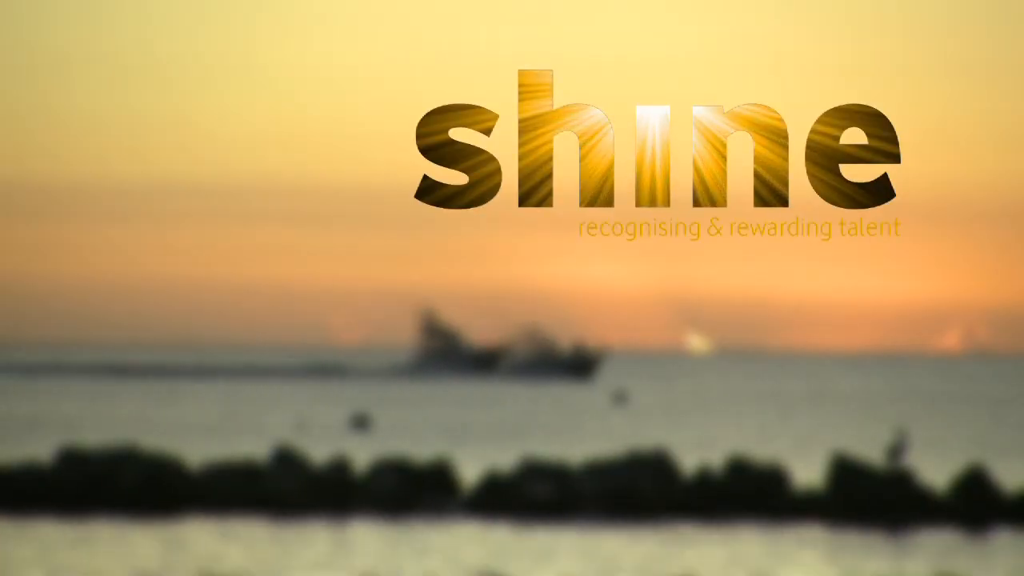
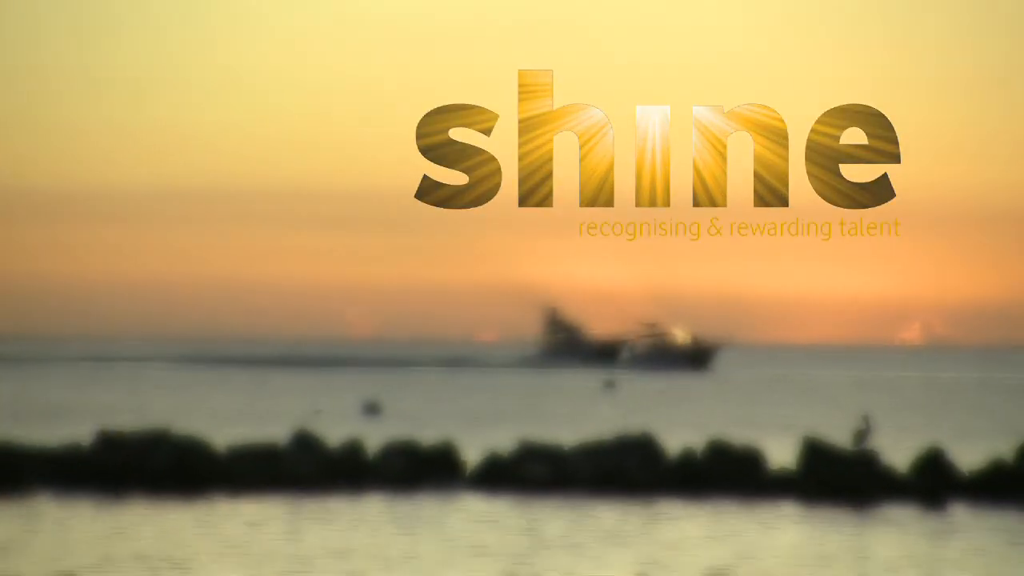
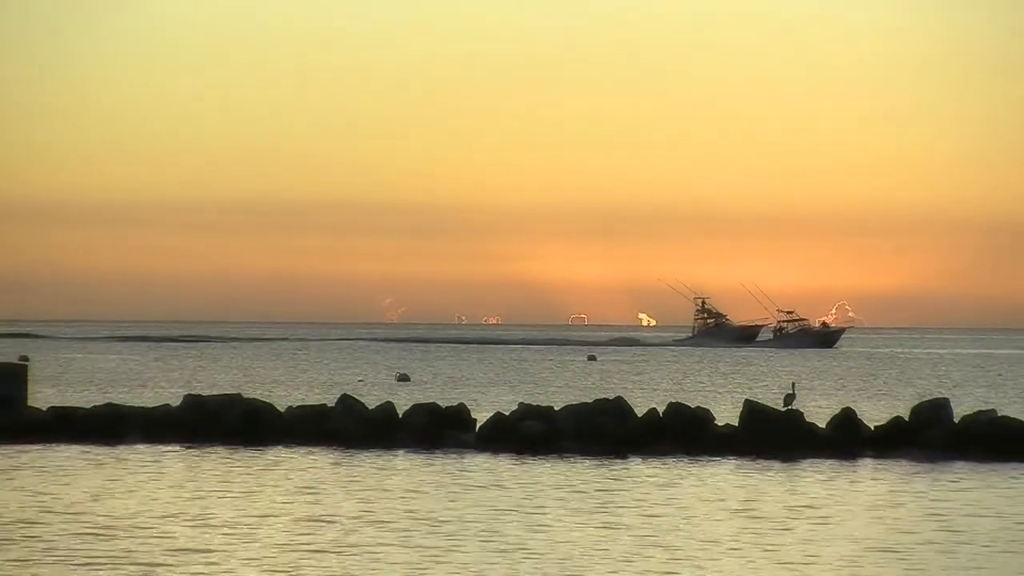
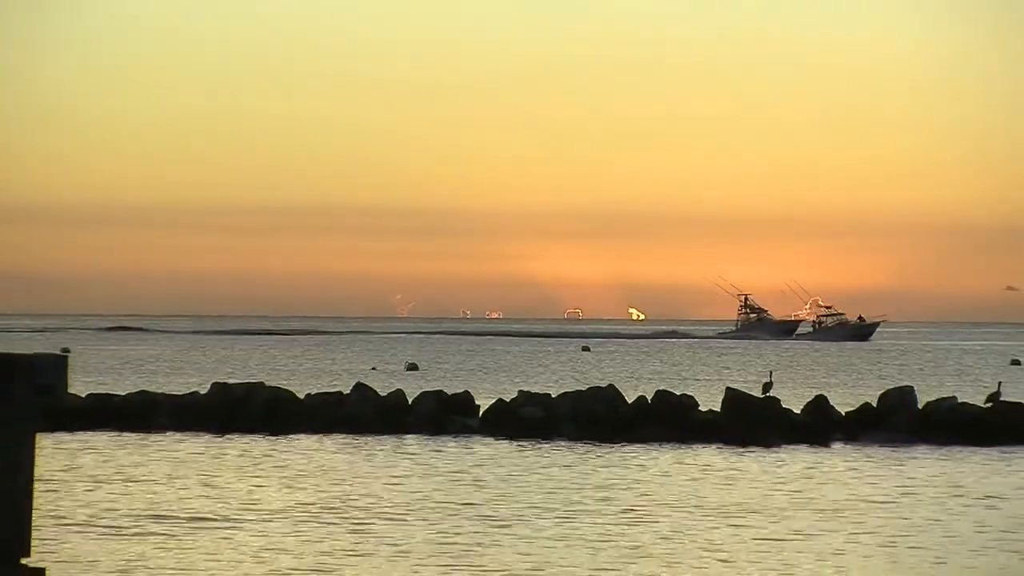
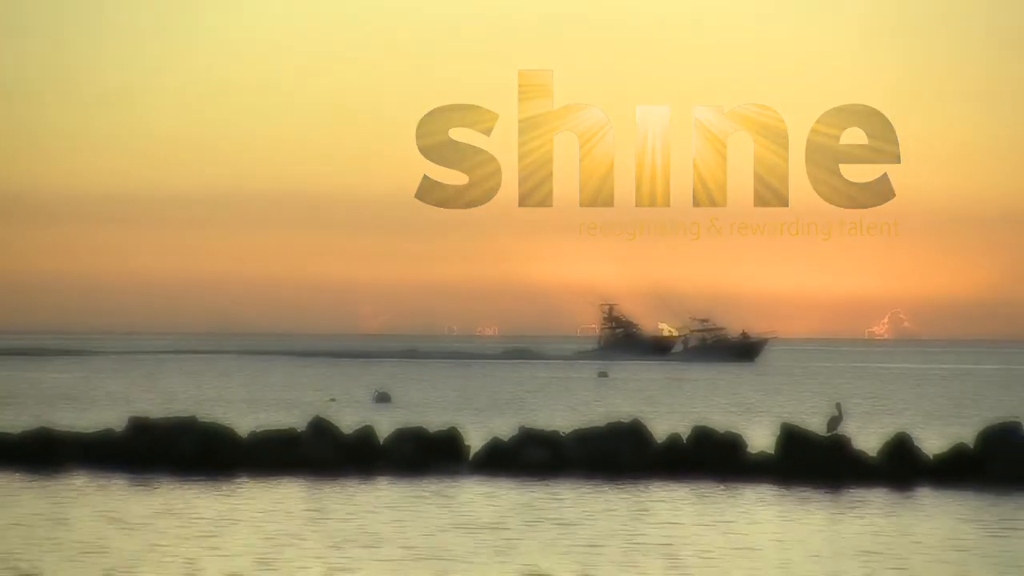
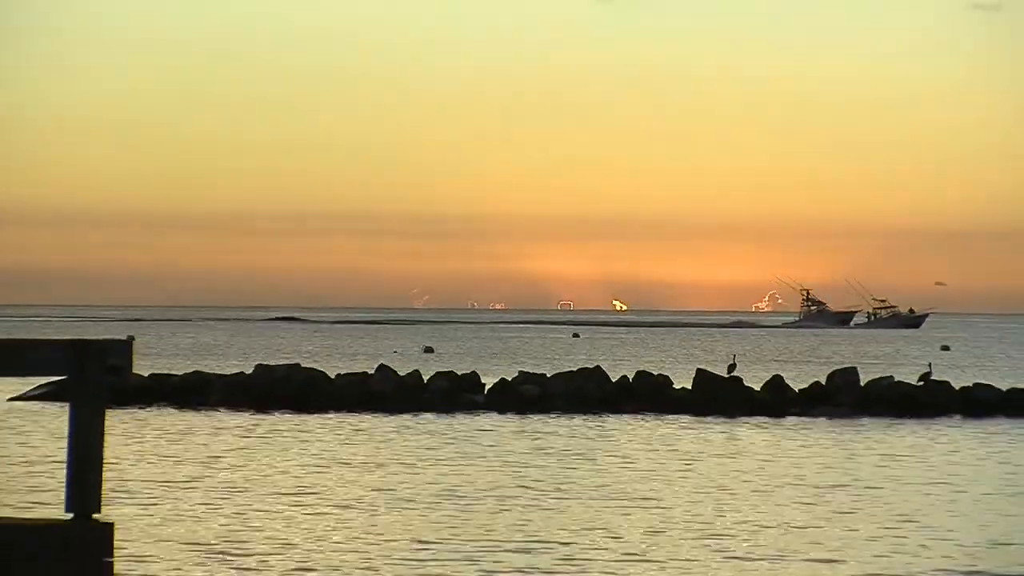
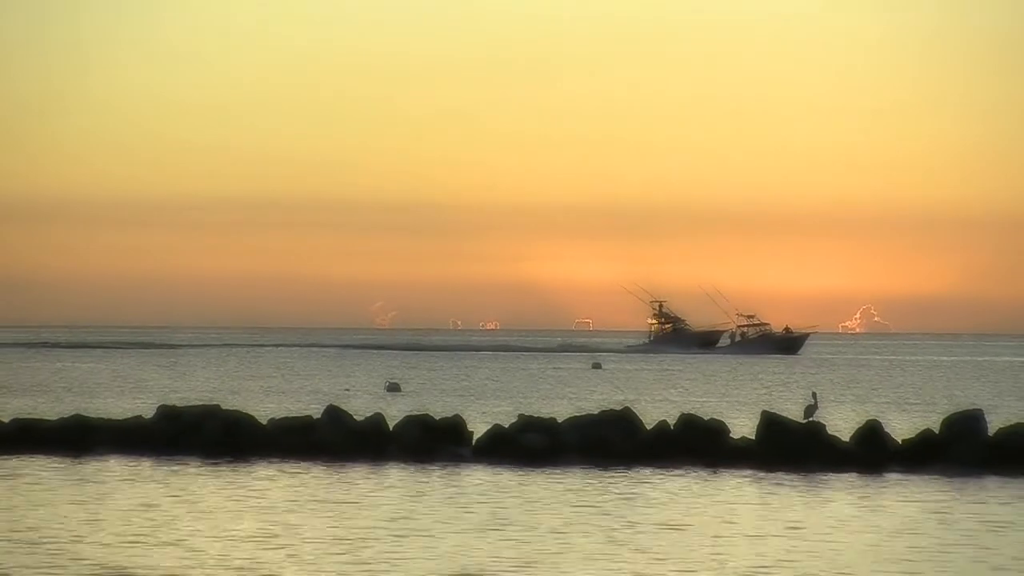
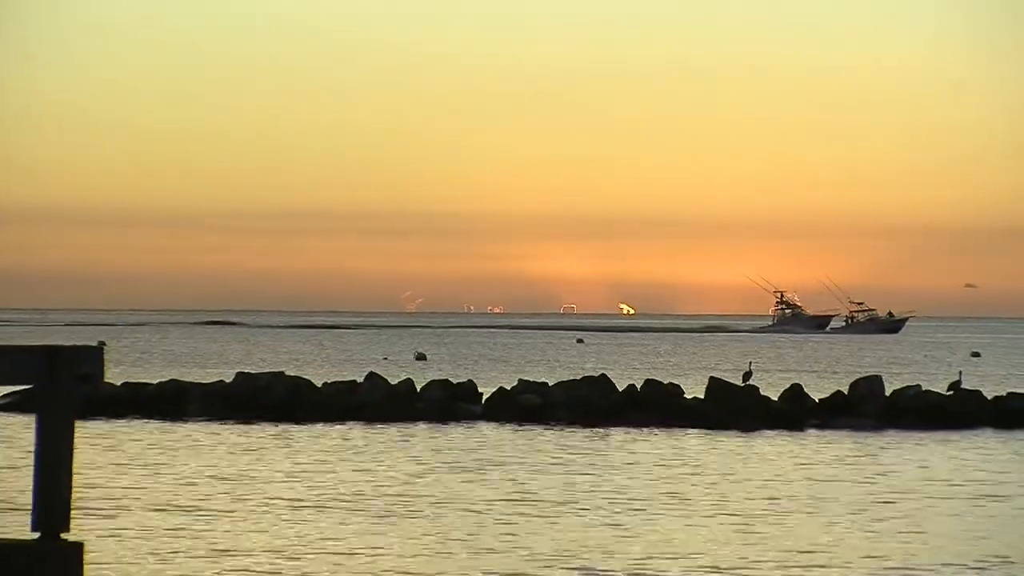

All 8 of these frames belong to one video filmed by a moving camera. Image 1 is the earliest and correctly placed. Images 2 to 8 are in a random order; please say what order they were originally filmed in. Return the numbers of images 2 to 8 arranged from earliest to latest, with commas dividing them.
2, 5, 7, 3, 4, 8, 6
